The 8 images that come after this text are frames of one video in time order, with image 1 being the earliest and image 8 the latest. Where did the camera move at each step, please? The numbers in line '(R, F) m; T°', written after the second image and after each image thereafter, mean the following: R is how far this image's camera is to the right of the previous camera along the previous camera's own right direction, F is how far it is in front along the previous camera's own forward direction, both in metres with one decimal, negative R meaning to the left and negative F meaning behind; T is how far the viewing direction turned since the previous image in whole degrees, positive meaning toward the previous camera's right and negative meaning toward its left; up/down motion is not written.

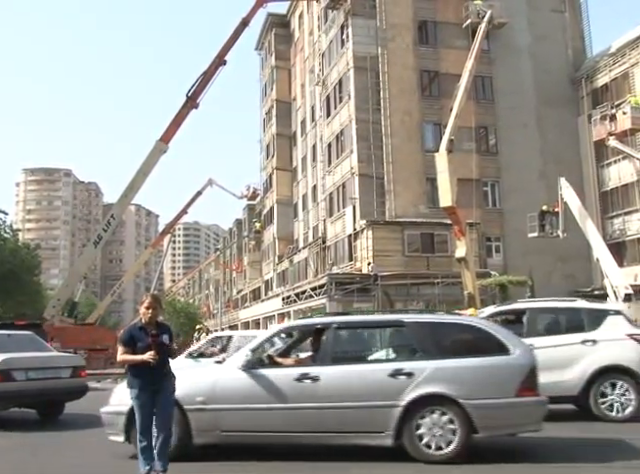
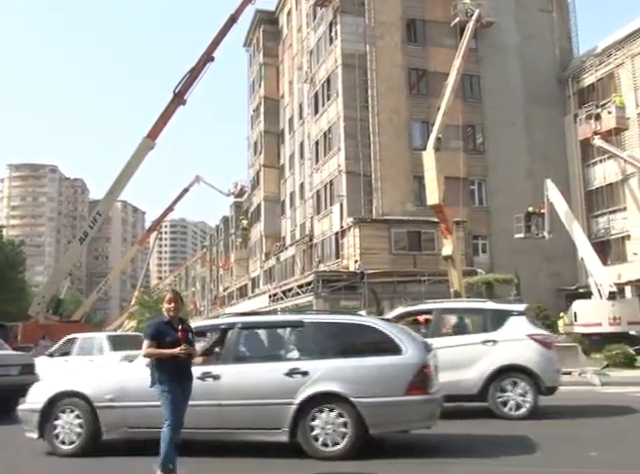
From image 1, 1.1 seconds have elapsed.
(+0.2, 0.0) m; +1°
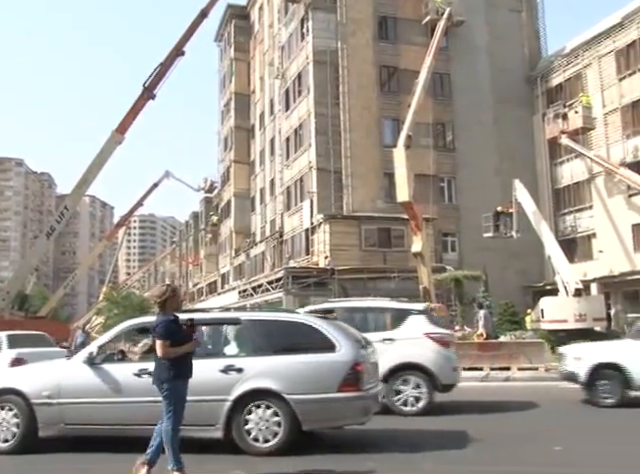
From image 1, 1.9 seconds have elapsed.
(+0.4, 0.0) m; +2°
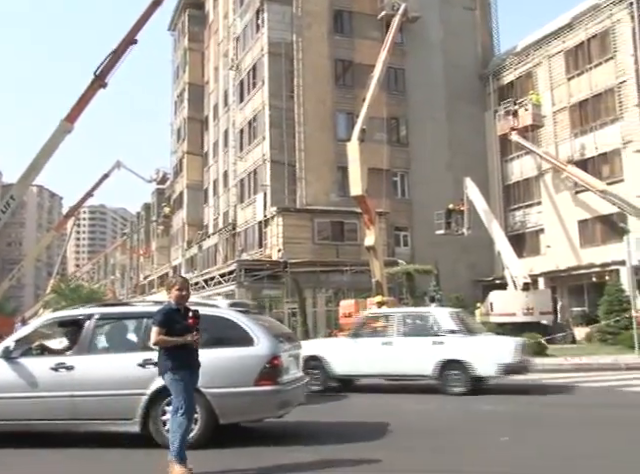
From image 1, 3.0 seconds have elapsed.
(+0.6, 0.0) m; +3°
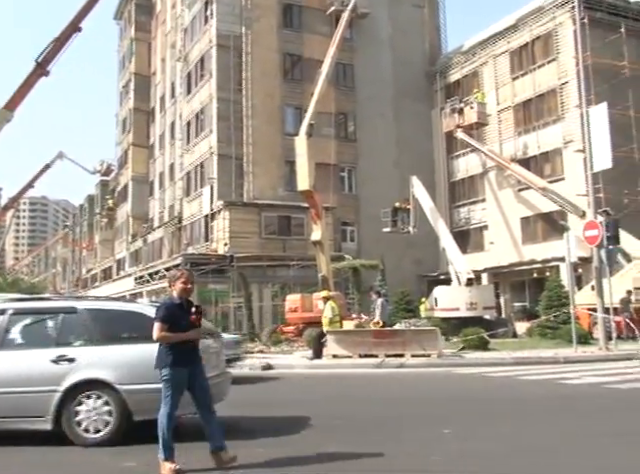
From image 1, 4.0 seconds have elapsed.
(+0.6, 0.0) m; +4°
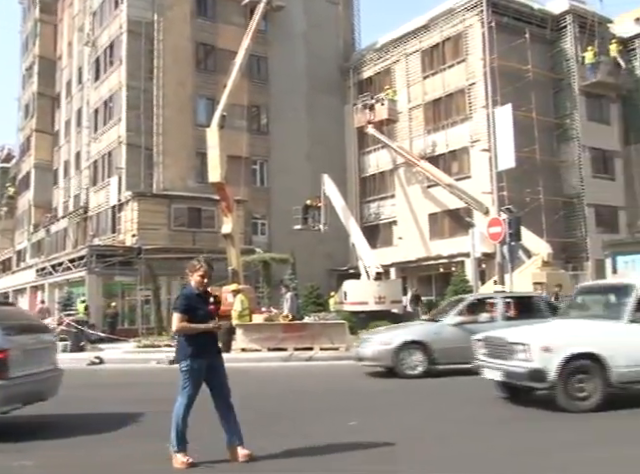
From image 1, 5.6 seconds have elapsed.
(+1.2, -0.1) m; +6°
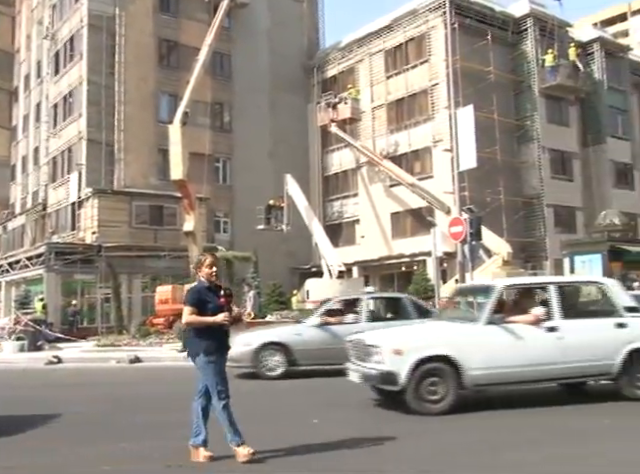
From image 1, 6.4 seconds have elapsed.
(+0.4, -0.1) m; +3°
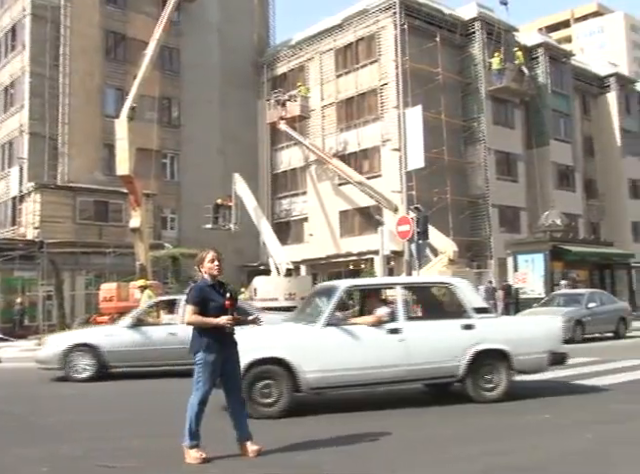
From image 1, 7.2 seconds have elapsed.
(+0.5, -0.1) m; +4°
